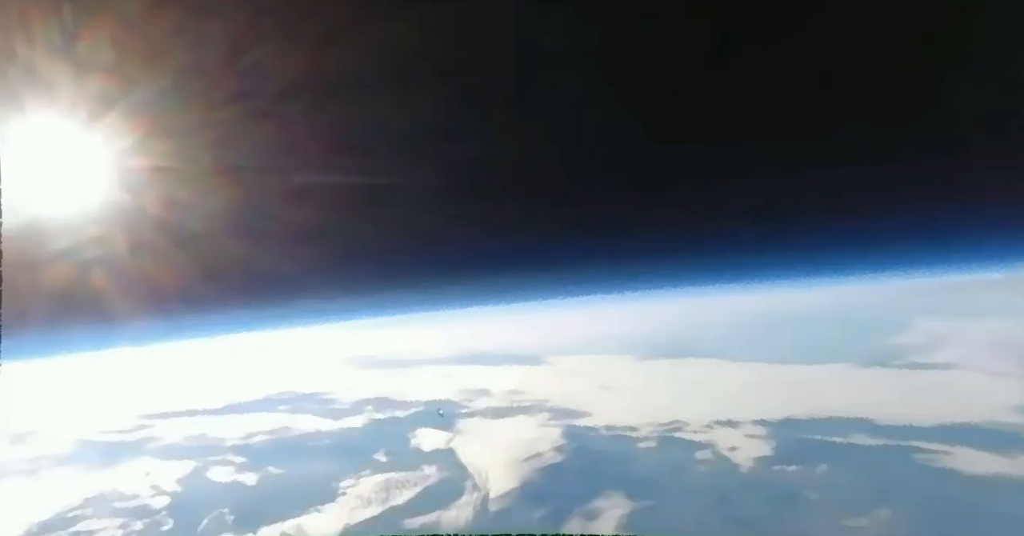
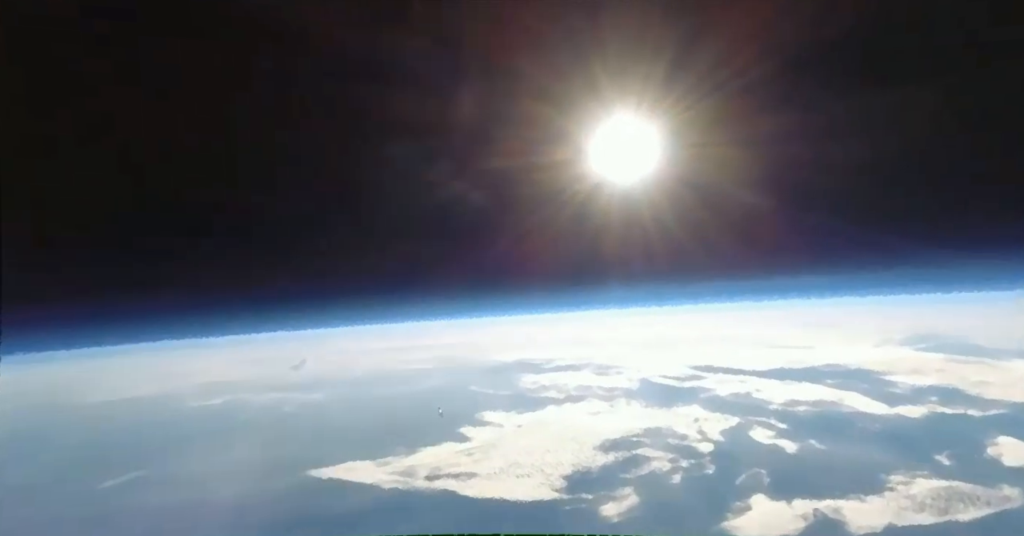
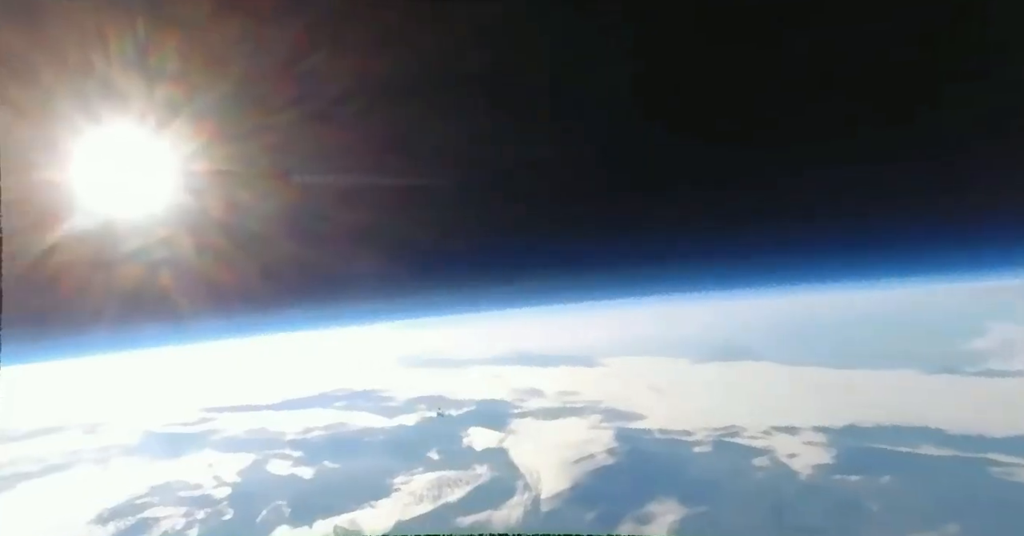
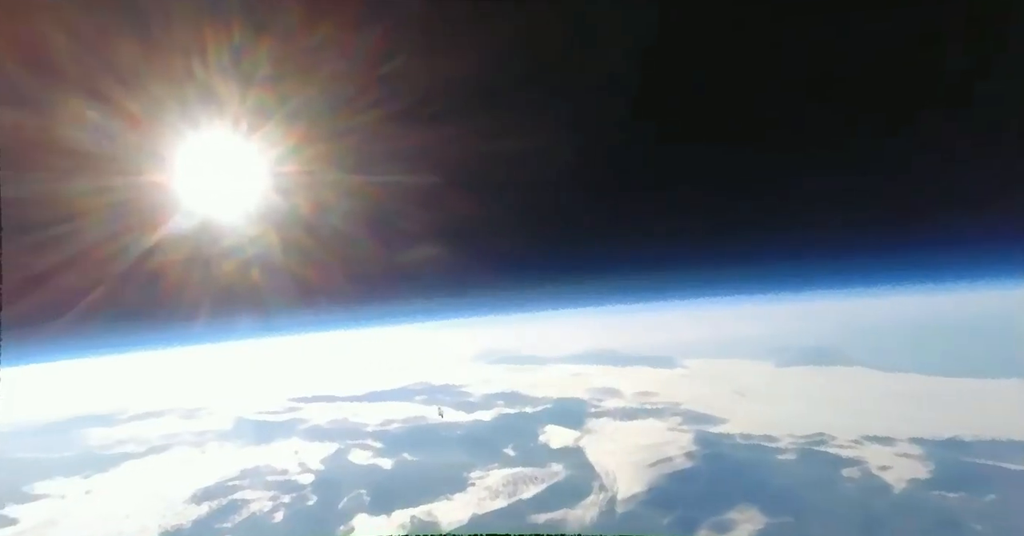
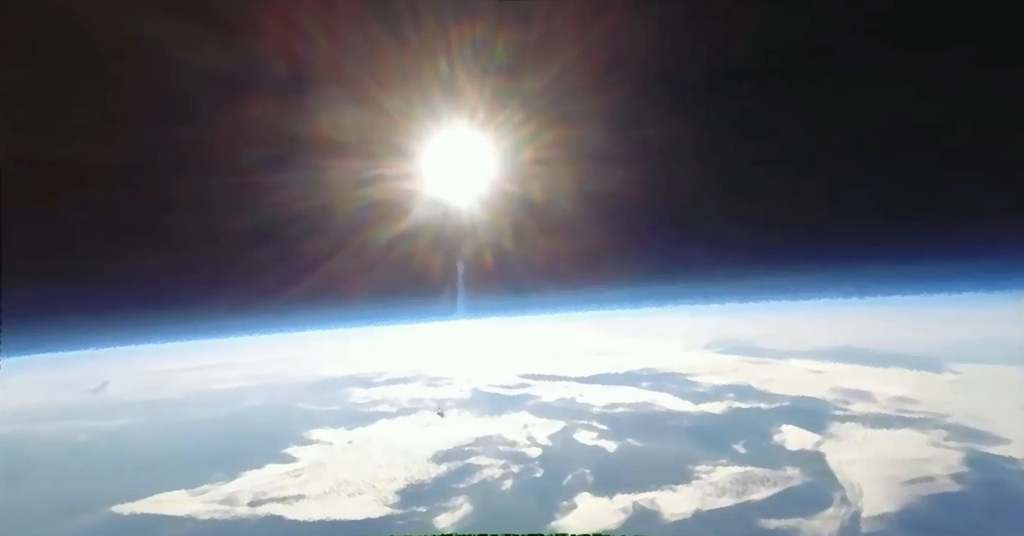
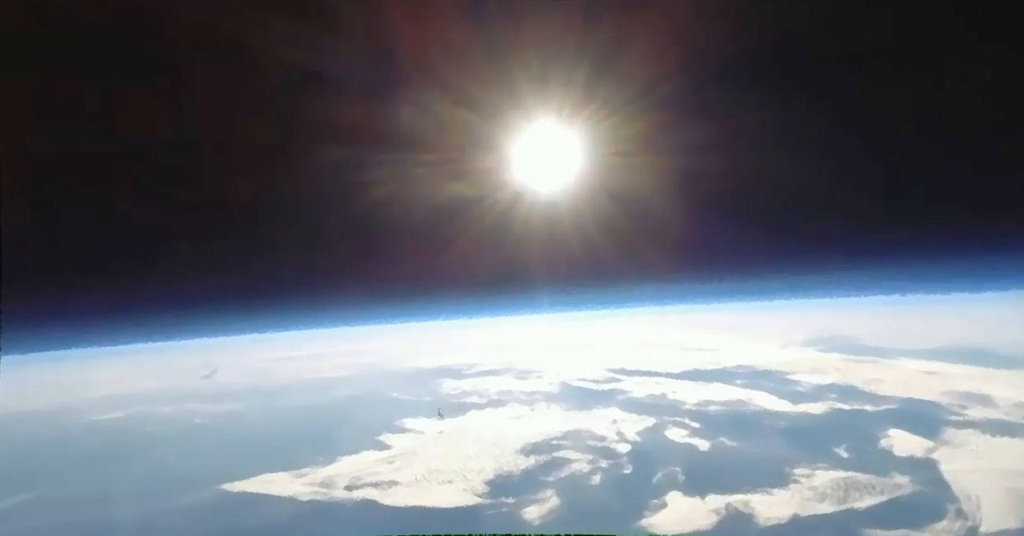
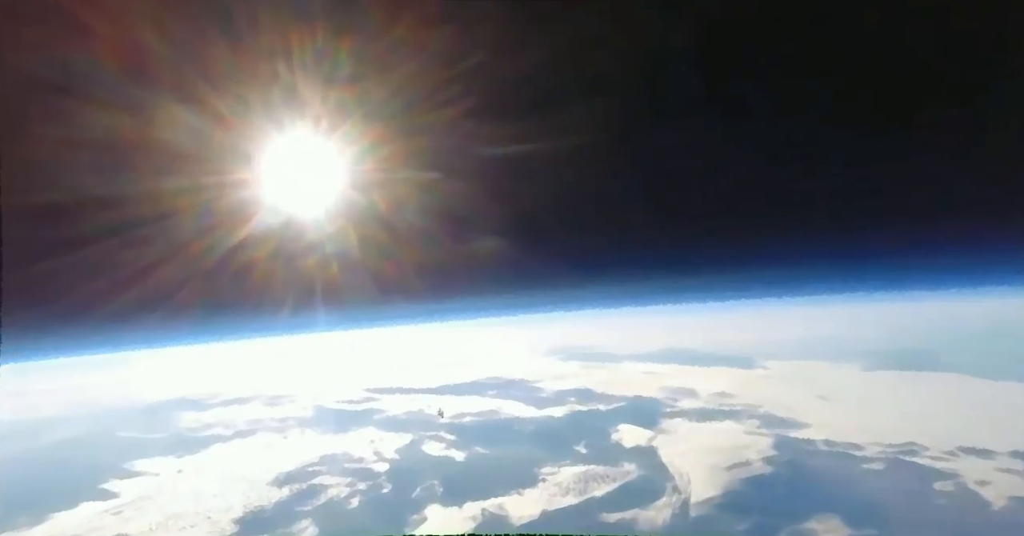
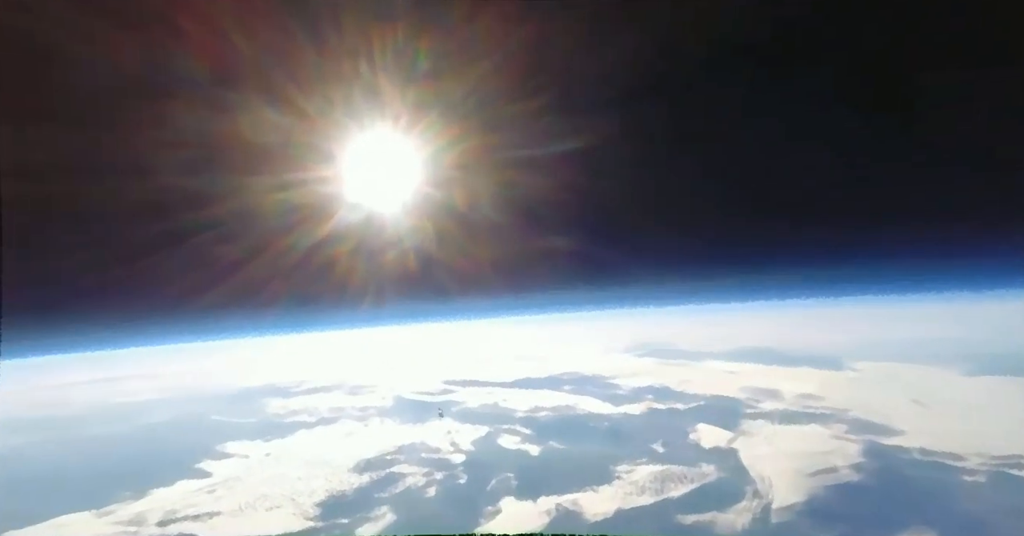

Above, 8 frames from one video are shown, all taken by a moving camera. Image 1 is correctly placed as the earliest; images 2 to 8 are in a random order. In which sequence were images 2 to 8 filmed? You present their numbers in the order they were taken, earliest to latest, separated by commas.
3, 4, 7, 8, 5, 6, 2
